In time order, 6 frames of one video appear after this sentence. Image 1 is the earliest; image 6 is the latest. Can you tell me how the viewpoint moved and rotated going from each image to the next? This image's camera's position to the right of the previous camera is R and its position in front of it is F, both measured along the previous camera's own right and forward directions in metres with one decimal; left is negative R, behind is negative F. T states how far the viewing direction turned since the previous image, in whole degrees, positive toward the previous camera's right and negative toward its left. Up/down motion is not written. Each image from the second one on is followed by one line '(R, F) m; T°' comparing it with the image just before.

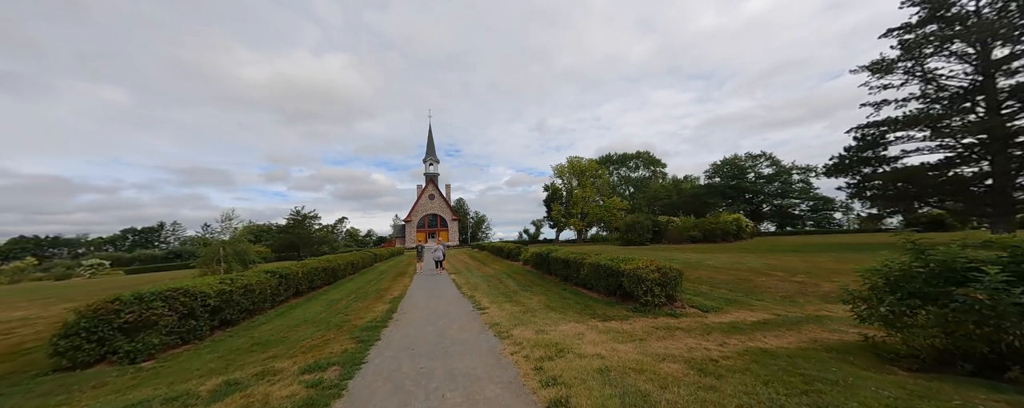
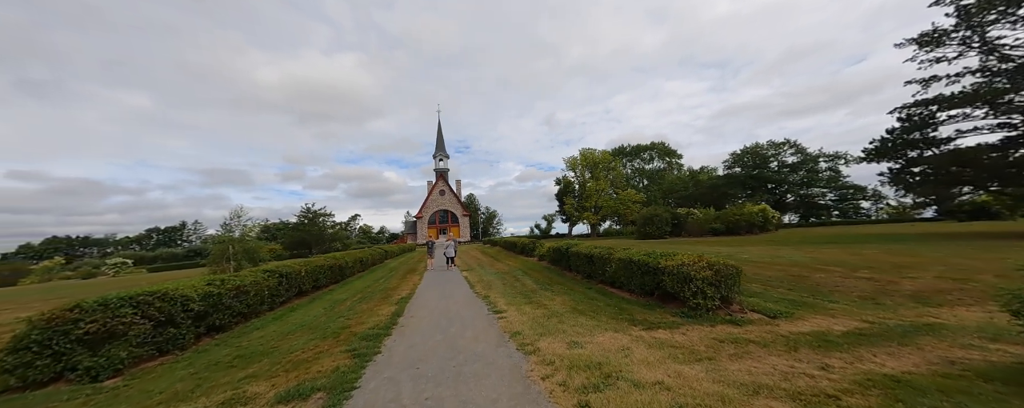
(-0.2, +1.1) m; -2°
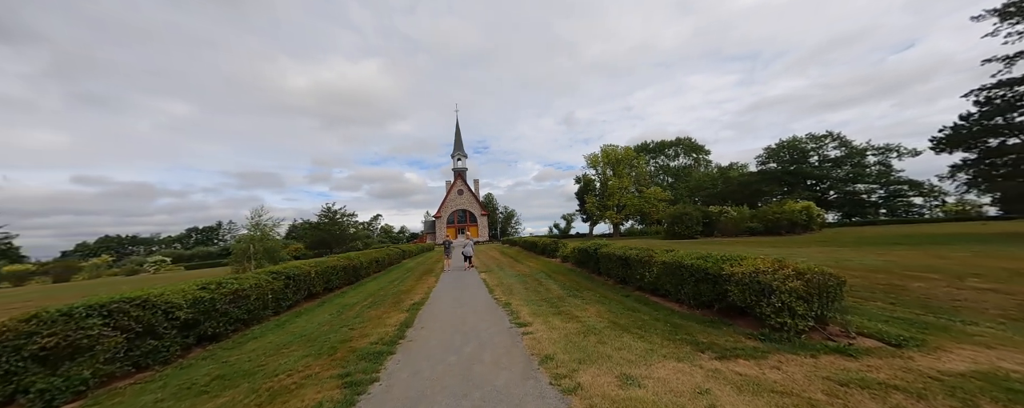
(-0.1, +1.2) m; -3°
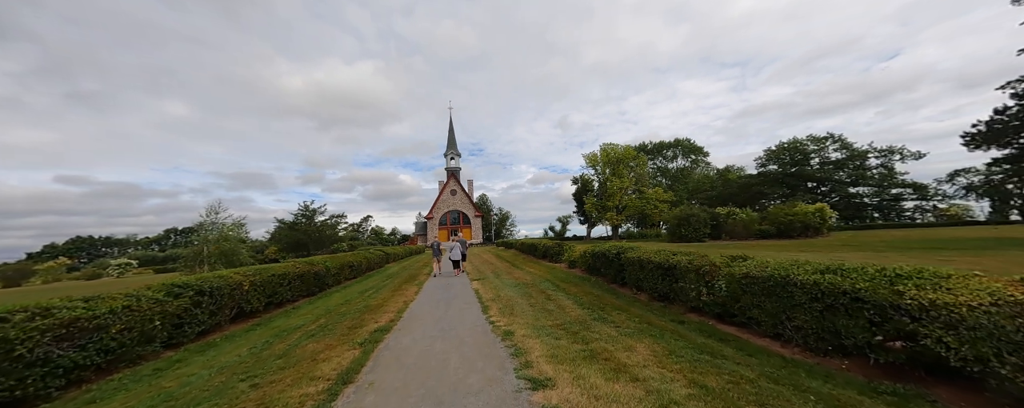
(-0.2, +2.6) m; +1°
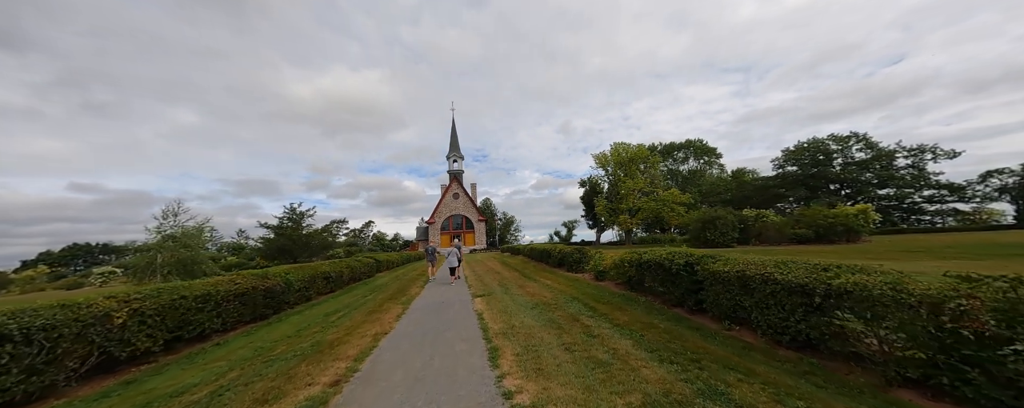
(-0.3, +3.0) m; -1°
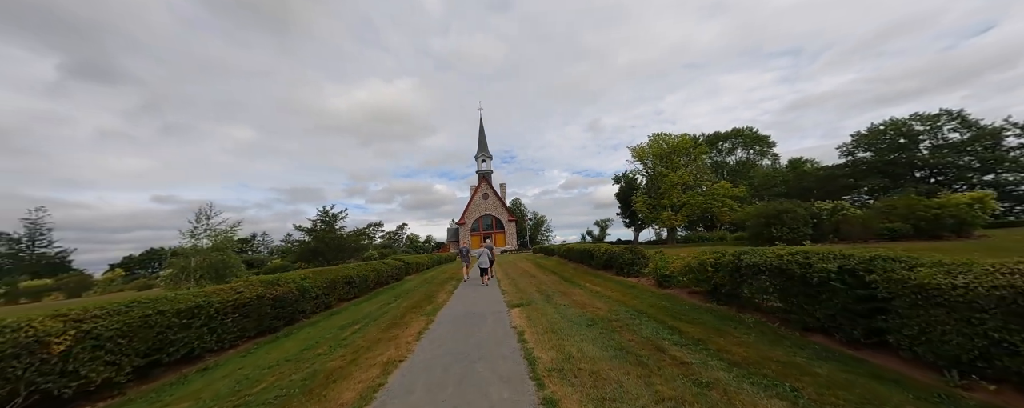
(-0.3, +1.9) m; -6°
